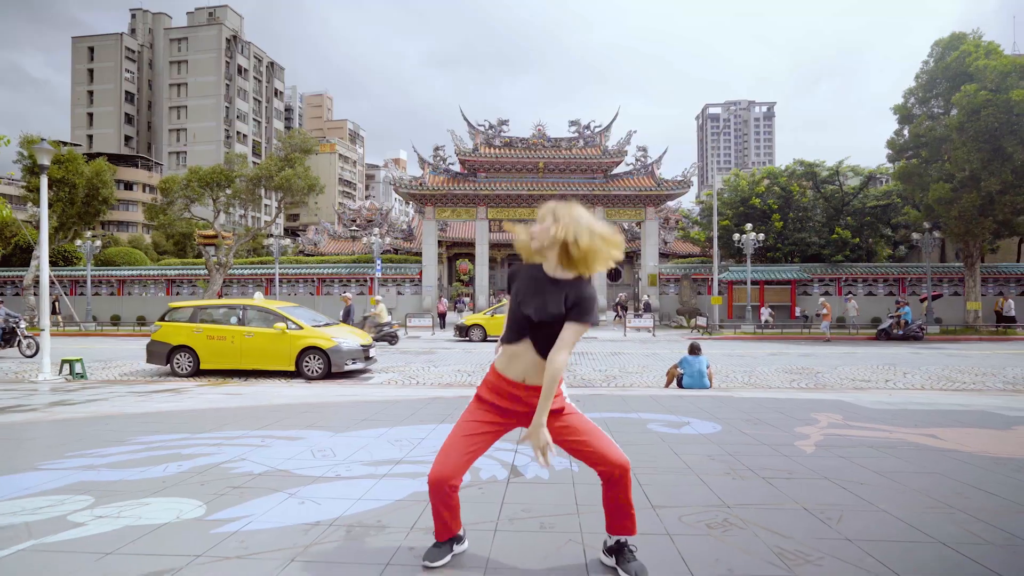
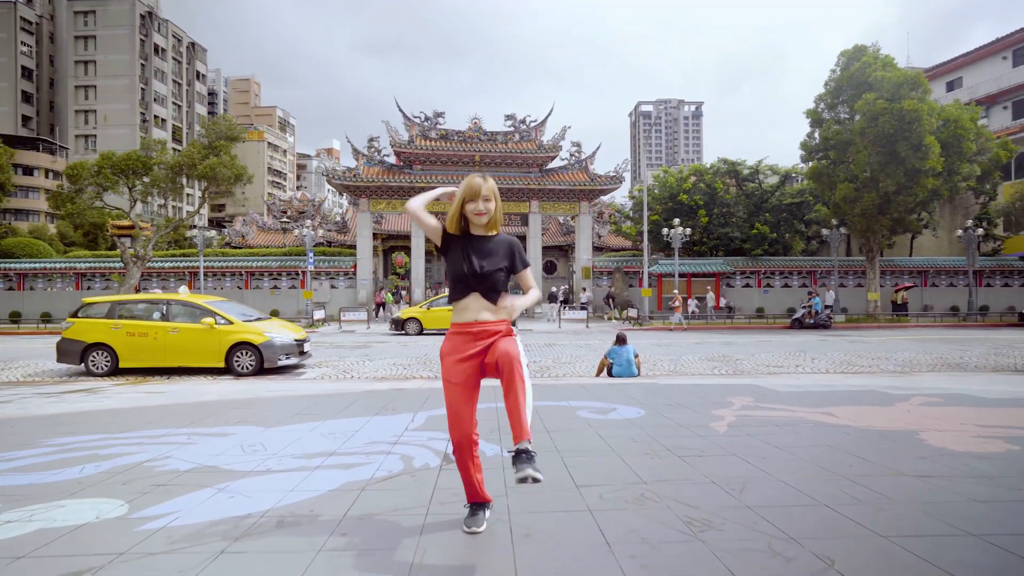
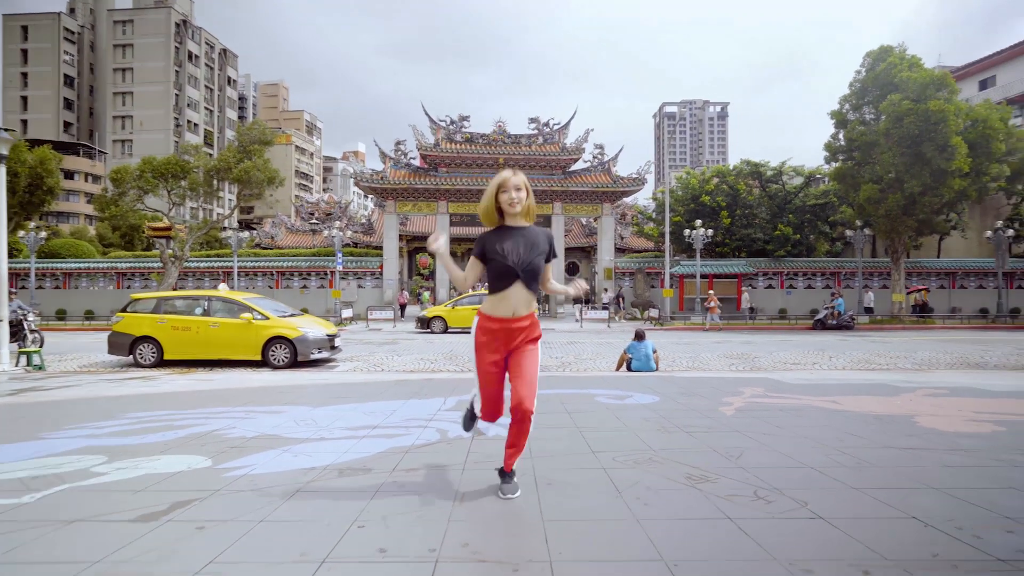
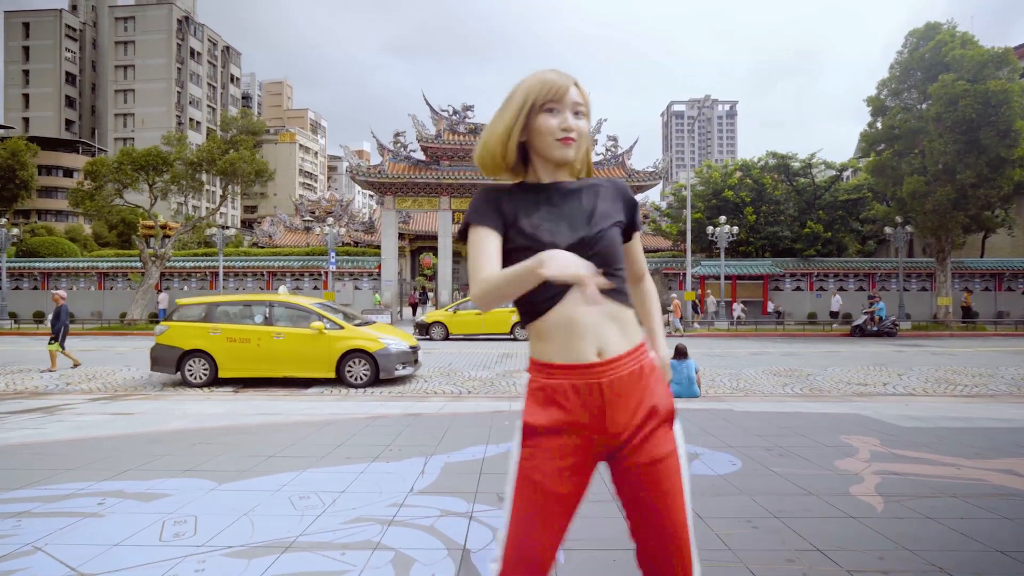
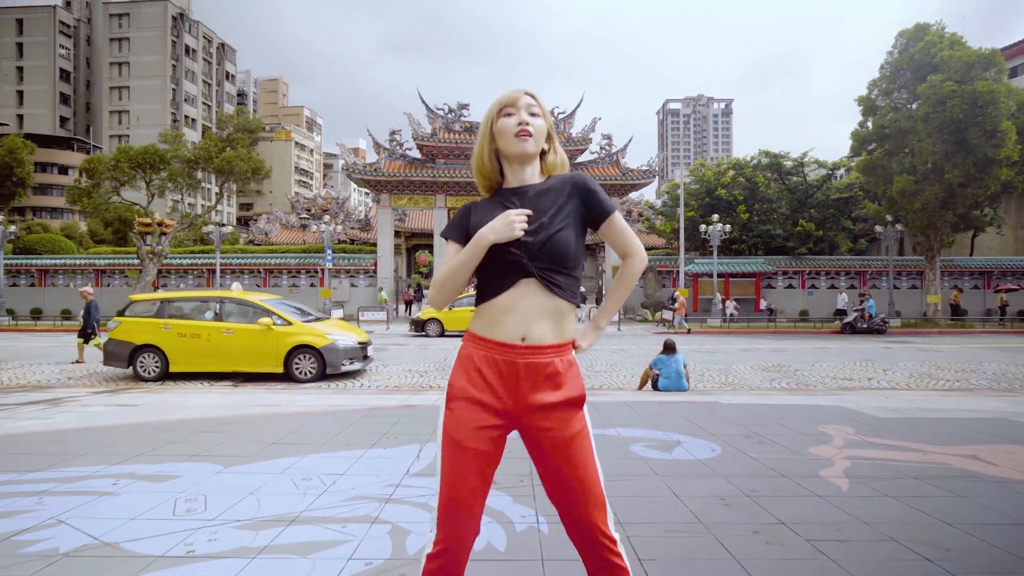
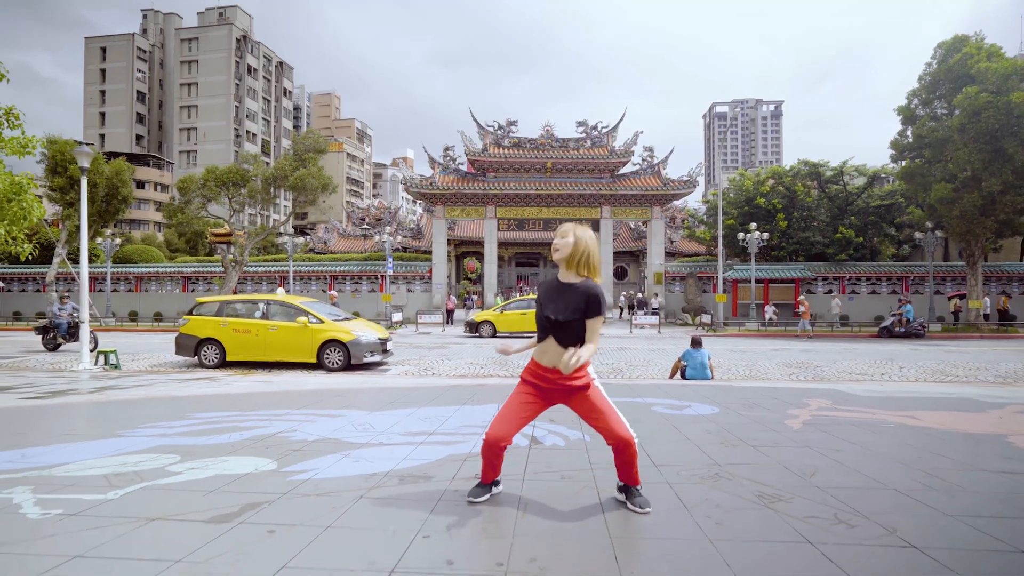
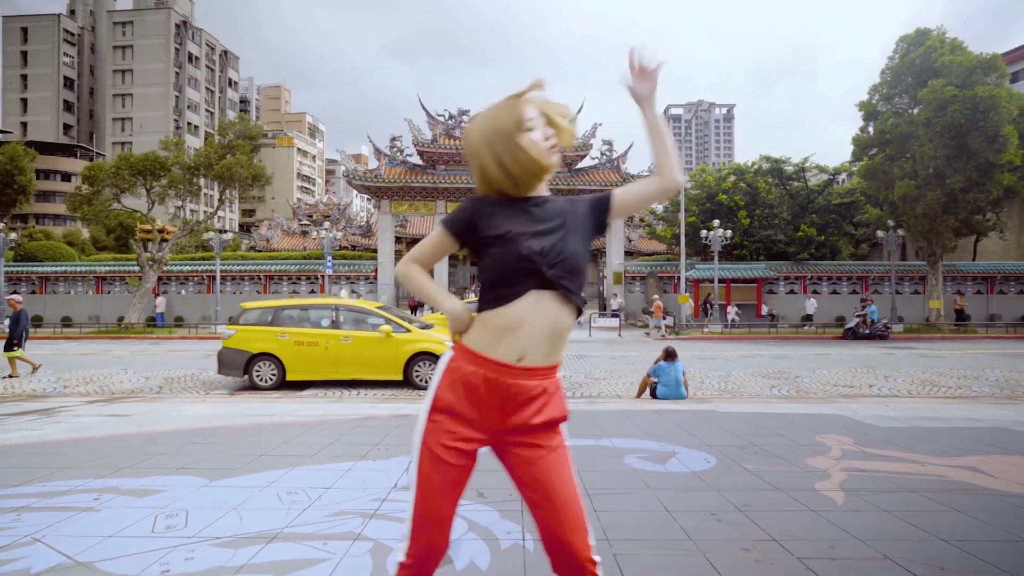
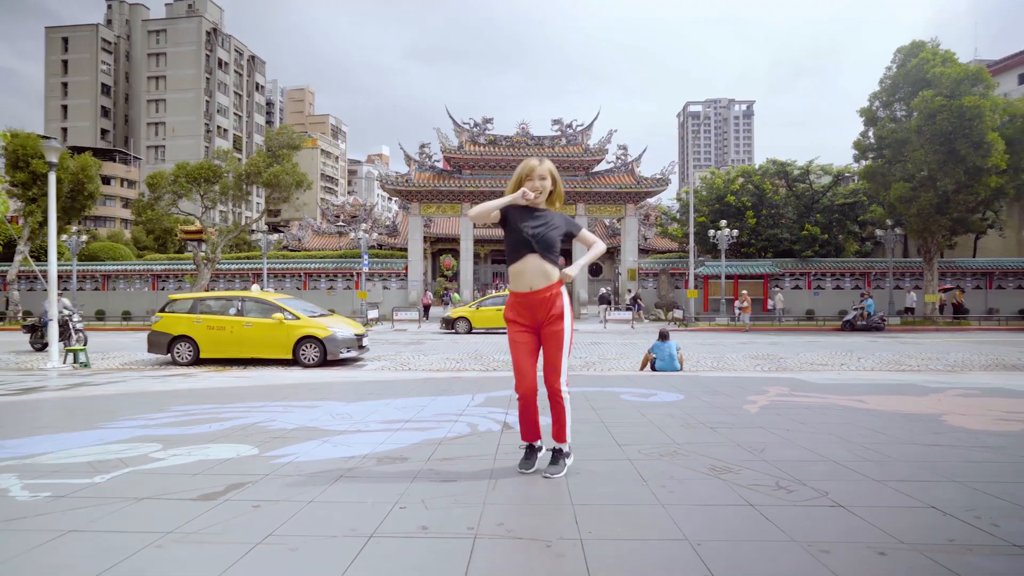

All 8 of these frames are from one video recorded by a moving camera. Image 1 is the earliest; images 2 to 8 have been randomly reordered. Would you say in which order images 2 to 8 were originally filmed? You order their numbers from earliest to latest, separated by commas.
6, 8, 3, 2, 5, 4, 7
